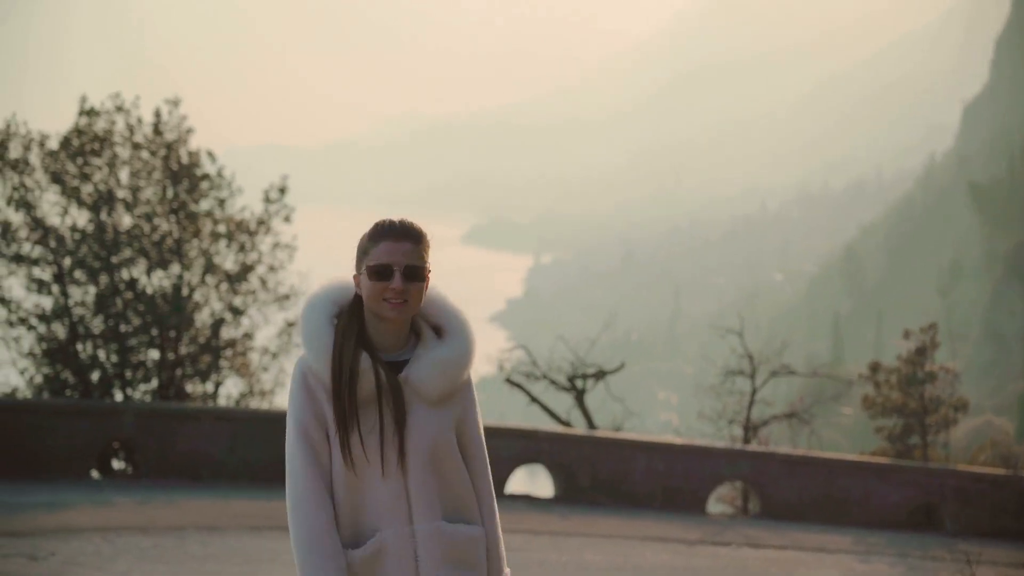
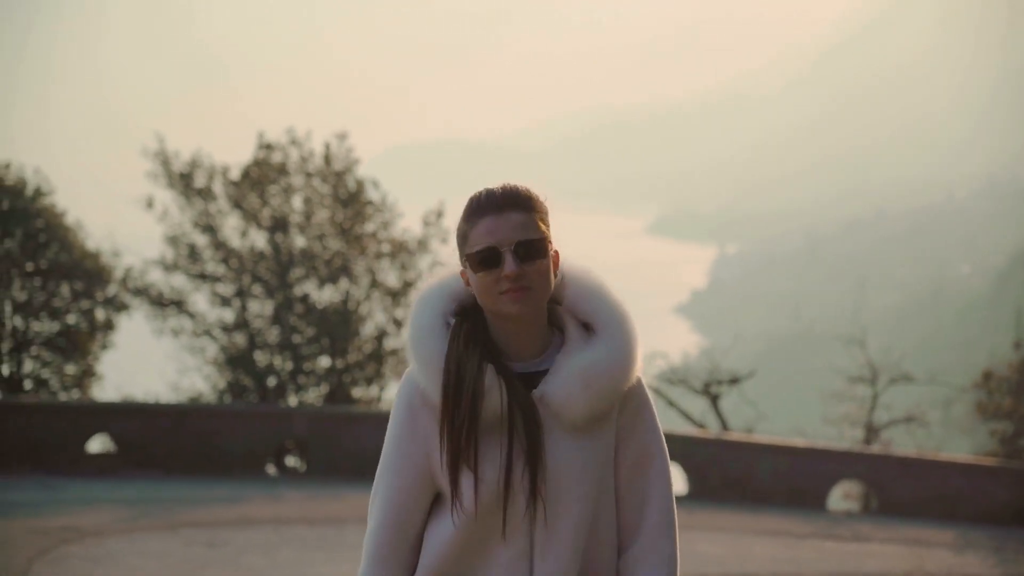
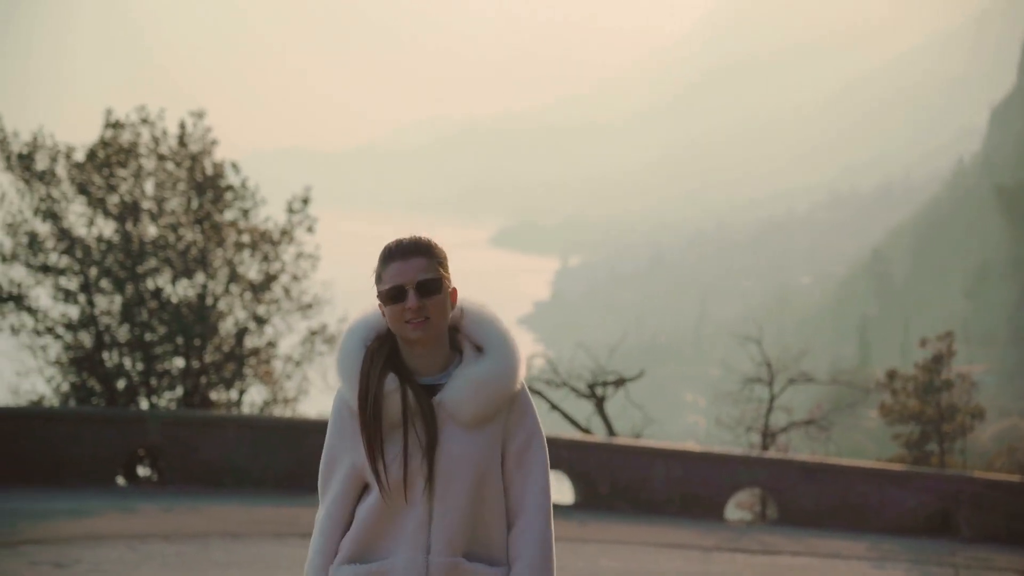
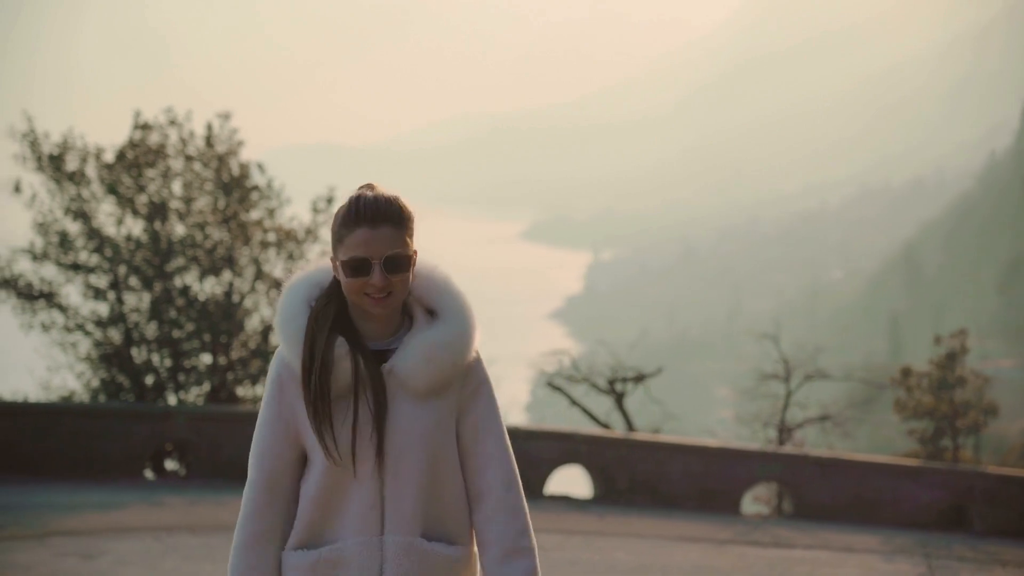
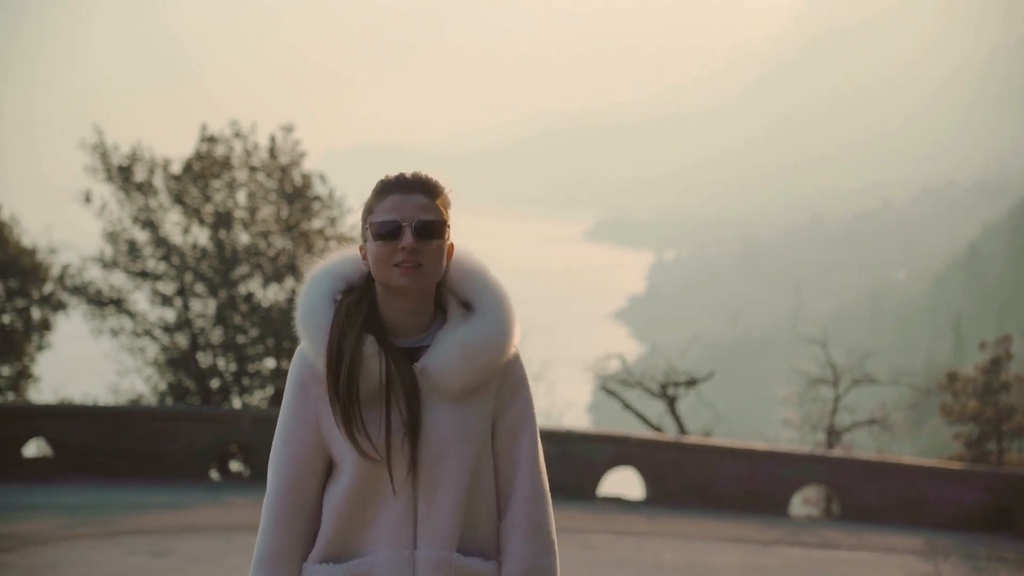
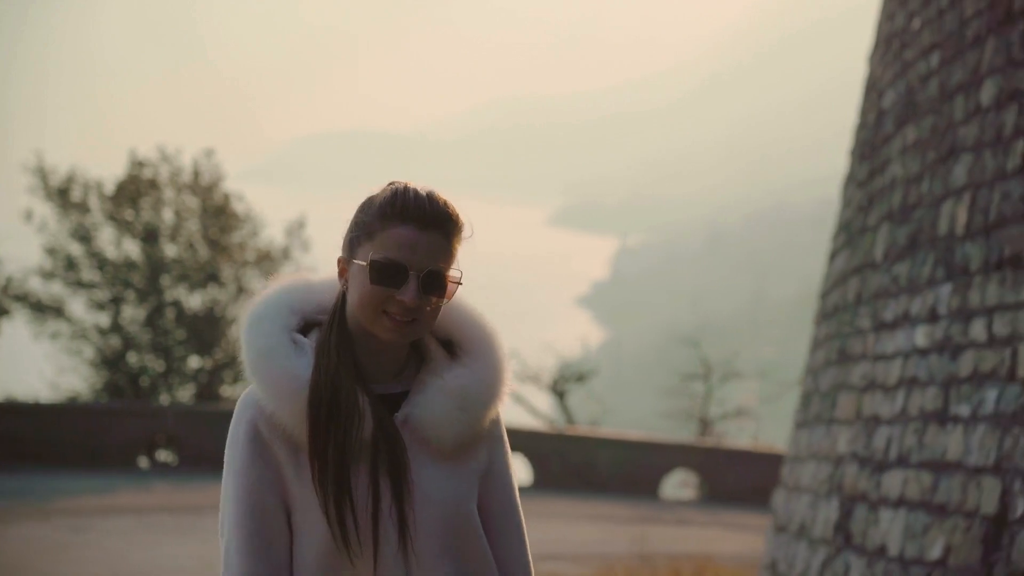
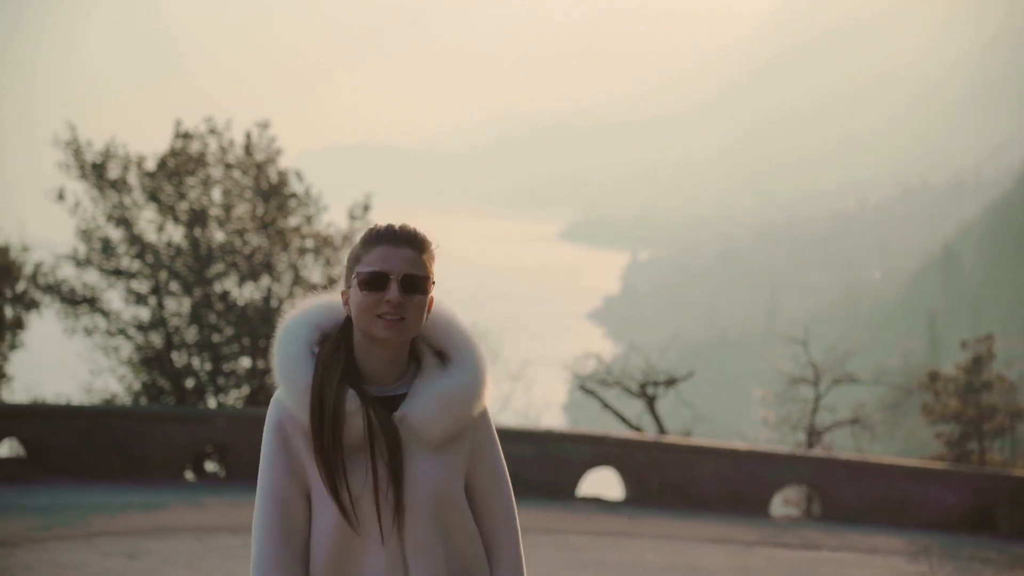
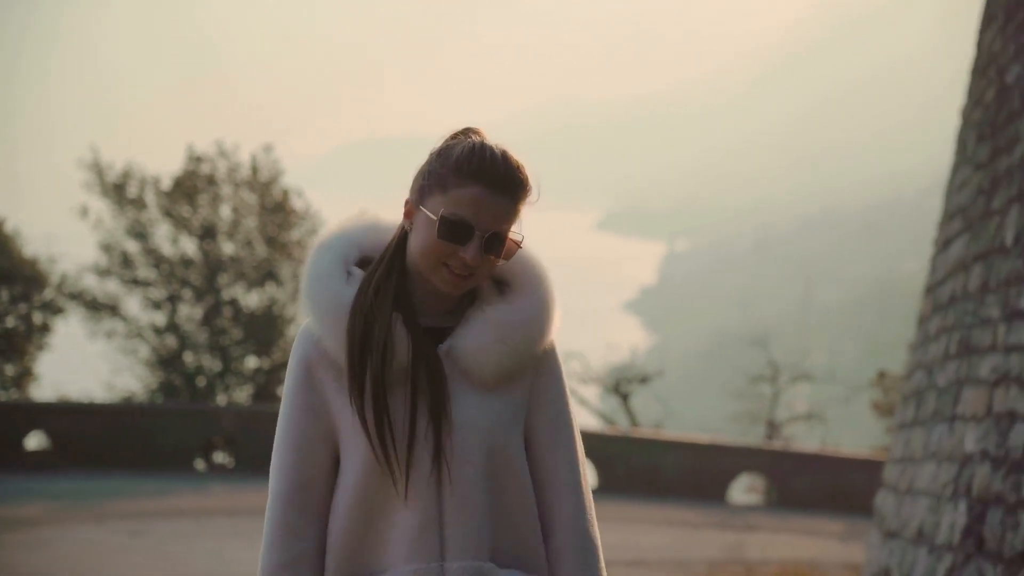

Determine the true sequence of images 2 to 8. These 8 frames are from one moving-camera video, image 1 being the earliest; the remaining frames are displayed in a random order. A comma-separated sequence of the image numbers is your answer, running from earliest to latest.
3, 4, 7, 5, 2, 8, 6
